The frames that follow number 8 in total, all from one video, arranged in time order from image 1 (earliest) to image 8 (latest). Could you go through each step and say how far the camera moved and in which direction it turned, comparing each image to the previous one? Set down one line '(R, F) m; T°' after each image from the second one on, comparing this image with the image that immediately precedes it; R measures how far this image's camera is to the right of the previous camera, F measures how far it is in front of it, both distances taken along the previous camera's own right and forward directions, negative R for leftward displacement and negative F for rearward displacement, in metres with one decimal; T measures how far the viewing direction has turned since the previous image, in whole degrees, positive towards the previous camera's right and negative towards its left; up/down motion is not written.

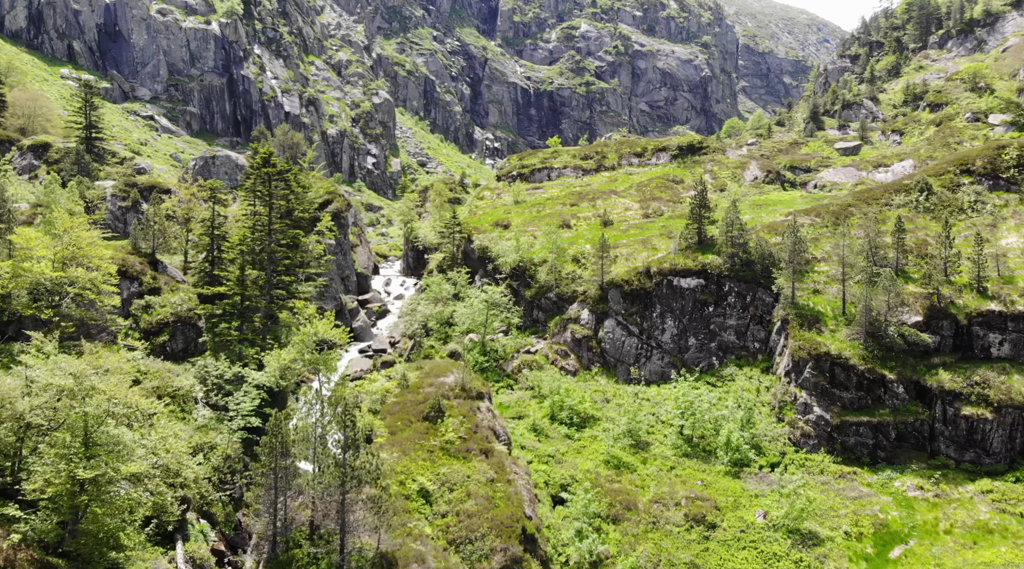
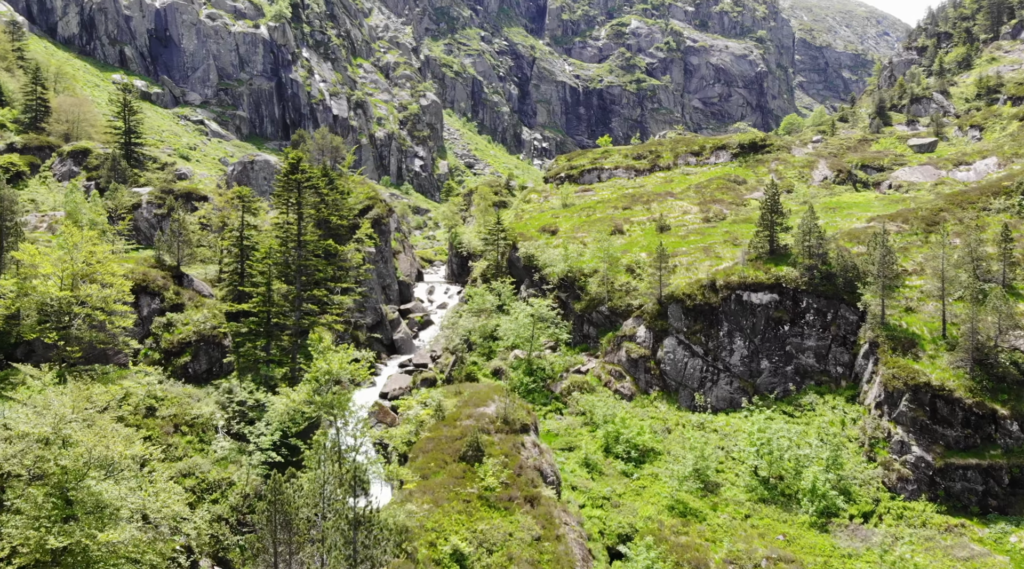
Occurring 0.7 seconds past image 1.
(-0.1, +6.8) m; -4°
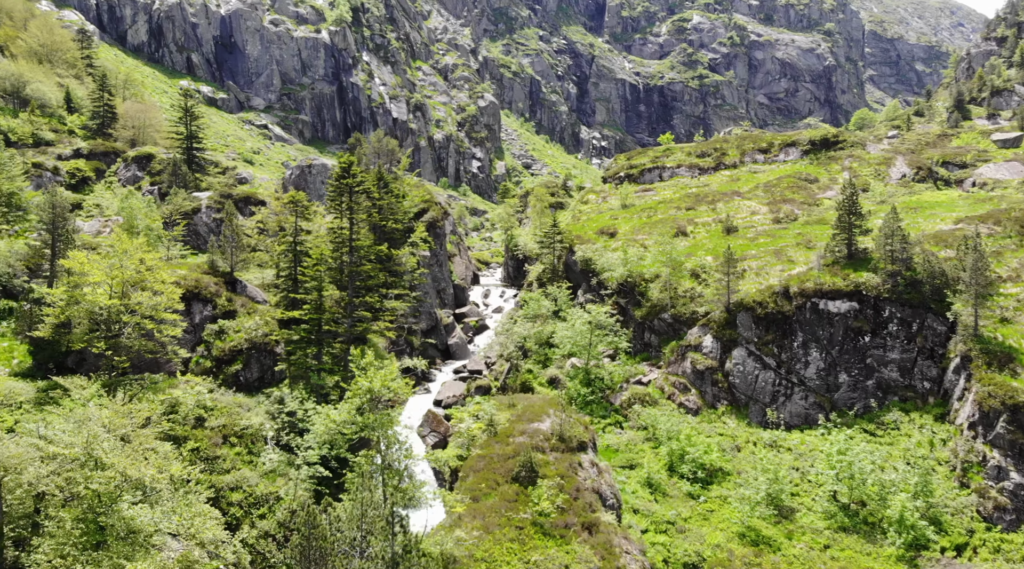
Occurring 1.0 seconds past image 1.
(+0.1, +2.9) m; -4°
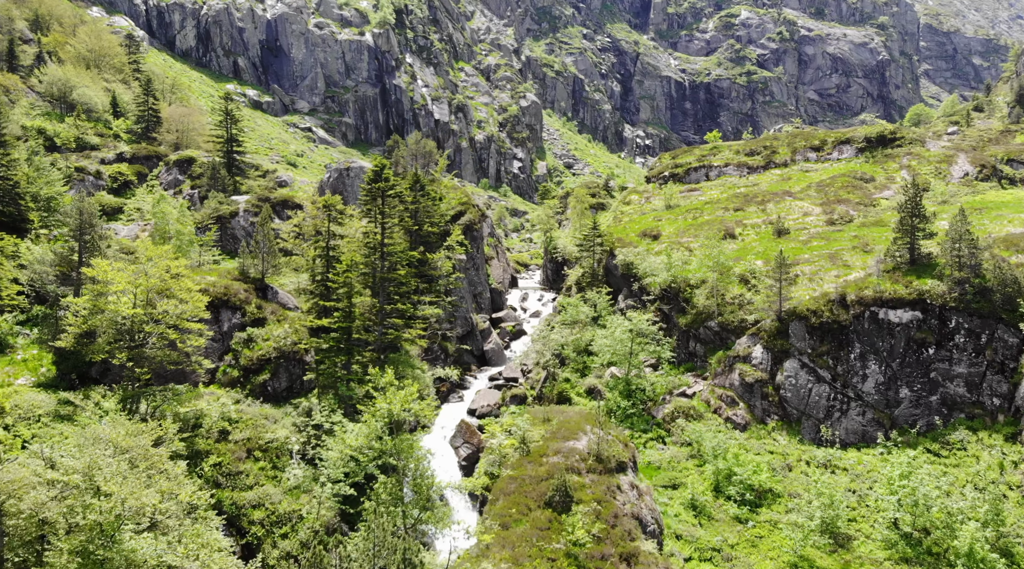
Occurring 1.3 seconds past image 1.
(+0.6, +2.8) m; -3°
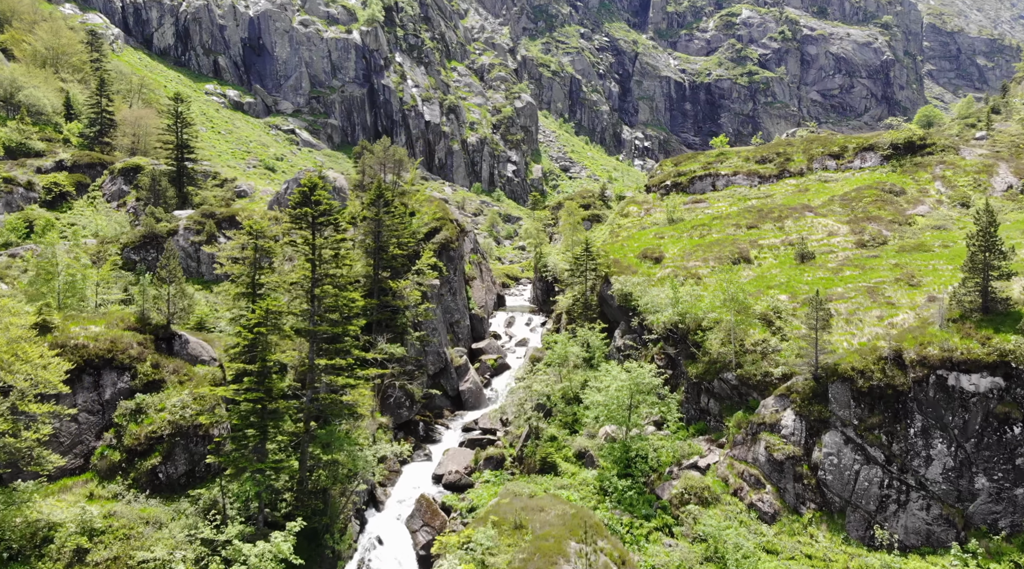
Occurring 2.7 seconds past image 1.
(+2.1, +13.2) m; 0°
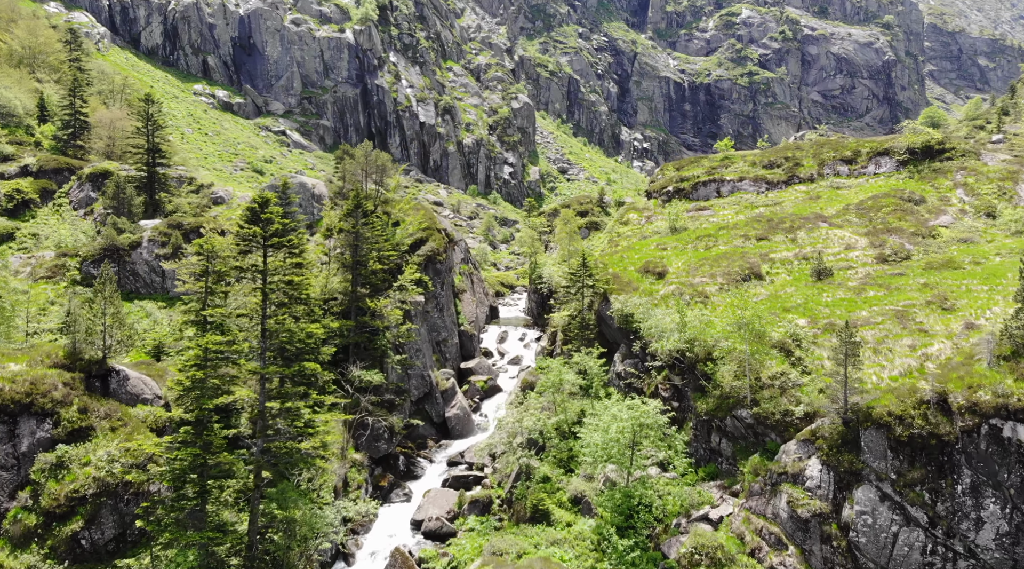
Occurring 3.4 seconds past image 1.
(+0.8, +6.6) m; 0°
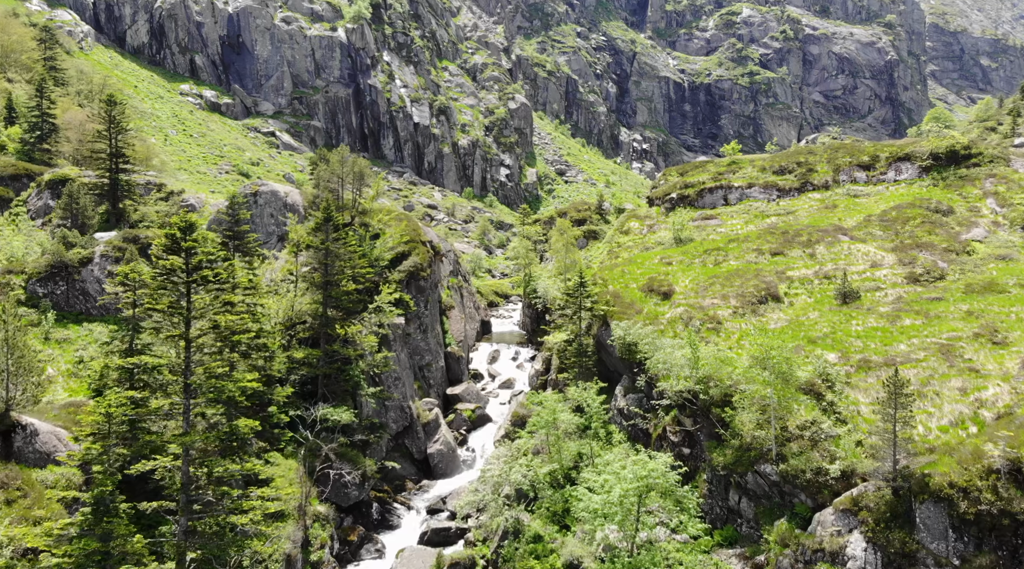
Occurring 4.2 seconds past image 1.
(+0.8, +7.7) m; 0°
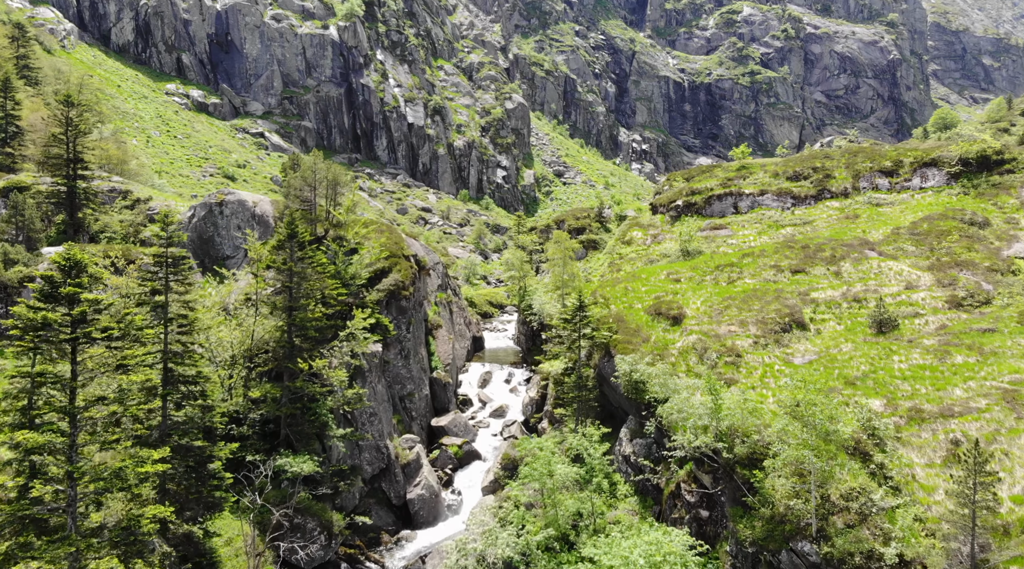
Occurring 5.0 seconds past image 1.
(+0.6, +7.8) m; 0°
